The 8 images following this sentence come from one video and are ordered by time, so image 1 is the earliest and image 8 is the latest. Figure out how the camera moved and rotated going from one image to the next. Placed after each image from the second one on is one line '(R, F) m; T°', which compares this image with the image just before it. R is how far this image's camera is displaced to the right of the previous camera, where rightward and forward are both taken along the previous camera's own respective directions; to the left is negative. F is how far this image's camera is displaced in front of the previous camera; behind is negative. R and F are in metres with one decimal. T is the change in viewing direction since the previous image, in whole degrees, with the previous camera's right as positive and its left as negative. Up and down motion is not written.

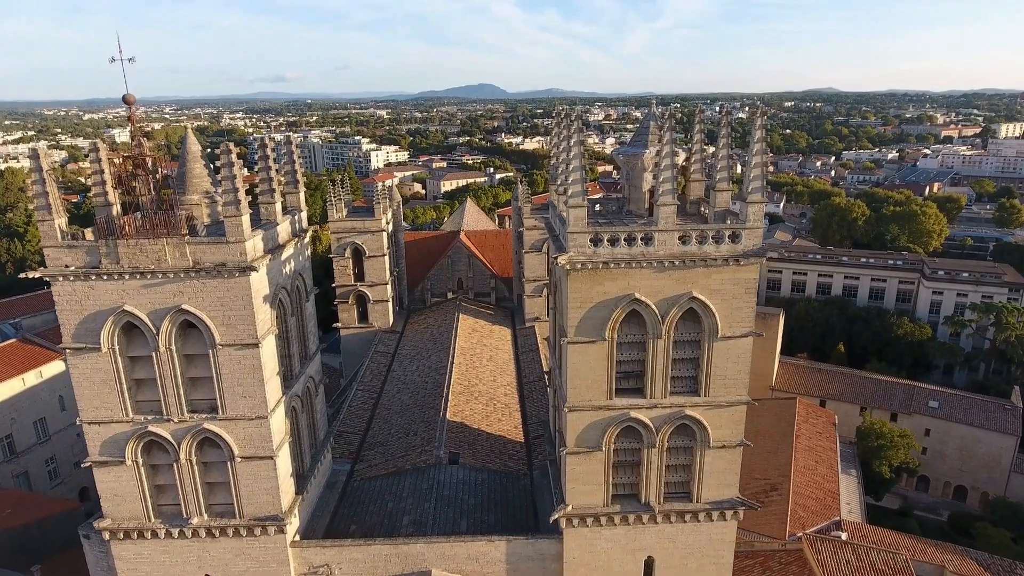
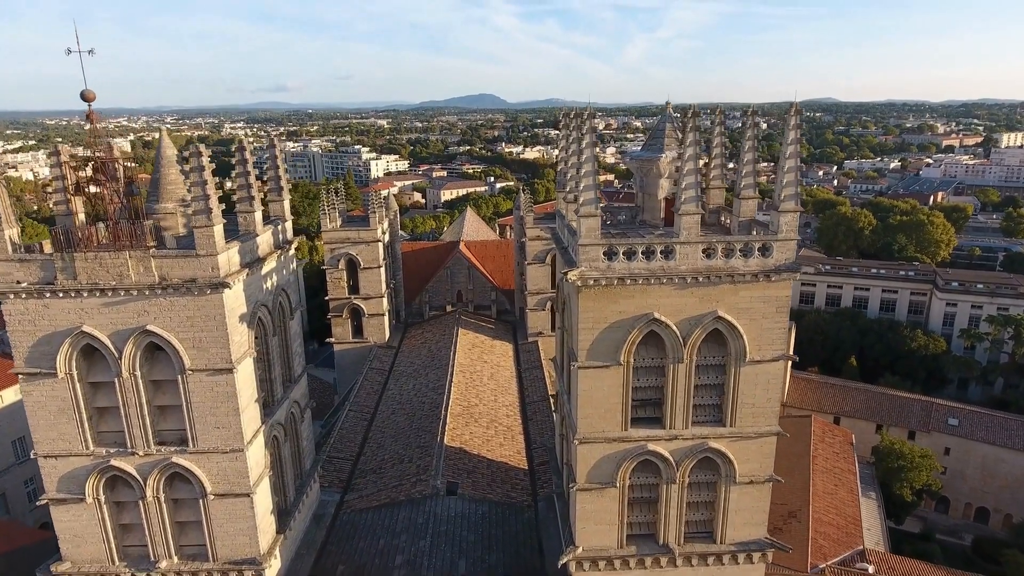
(-0.1, +1.3) m; 0°
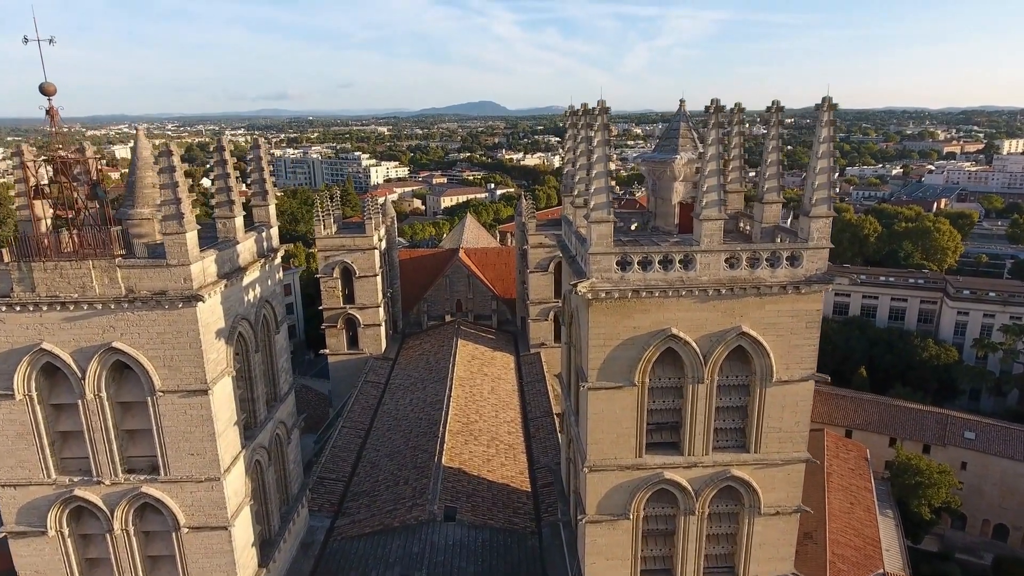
(0.0, +1.0) m; 0°
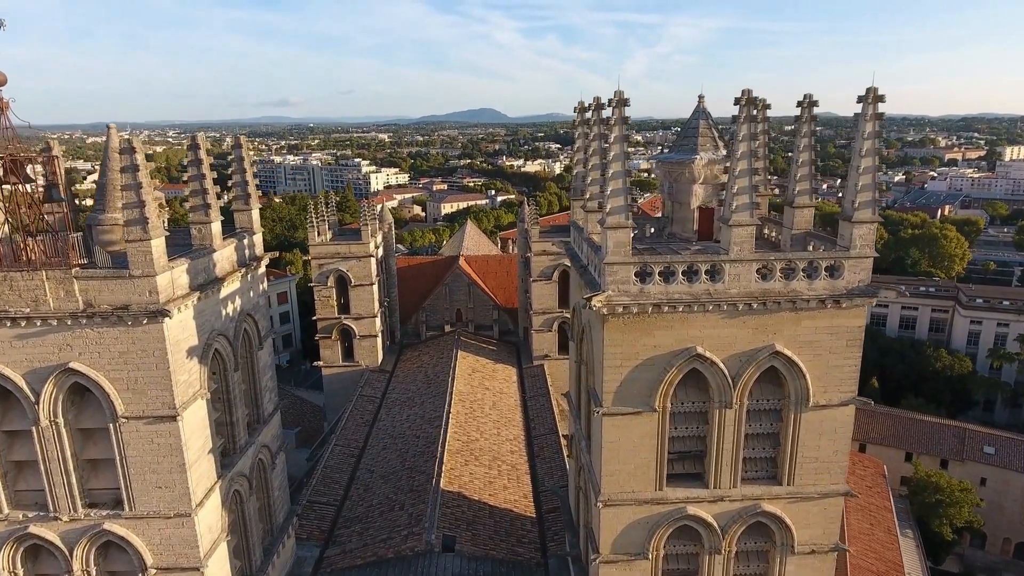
(-0.1, +1.1) m; 0°
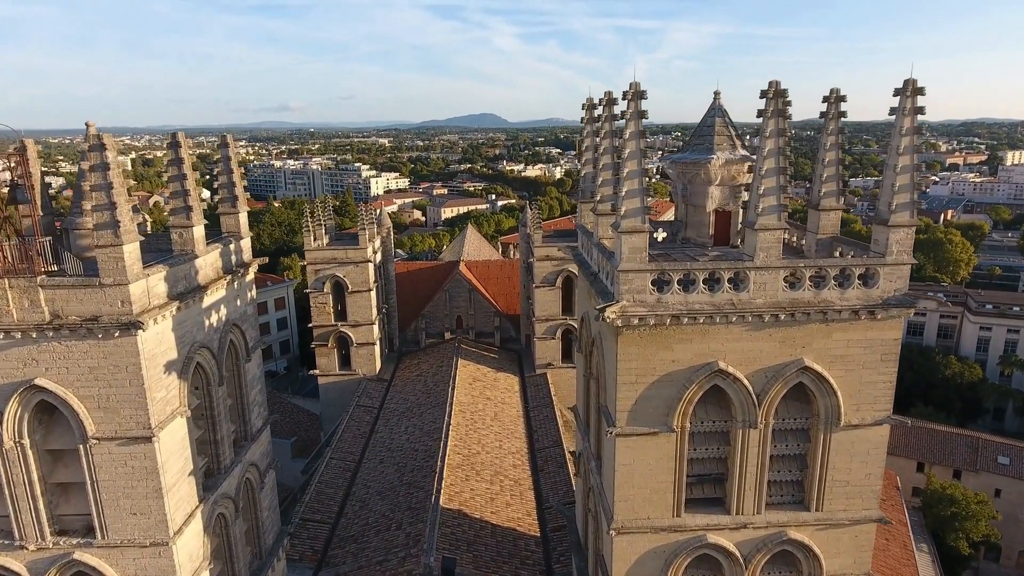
(-0.1, +0.7) m; 0°
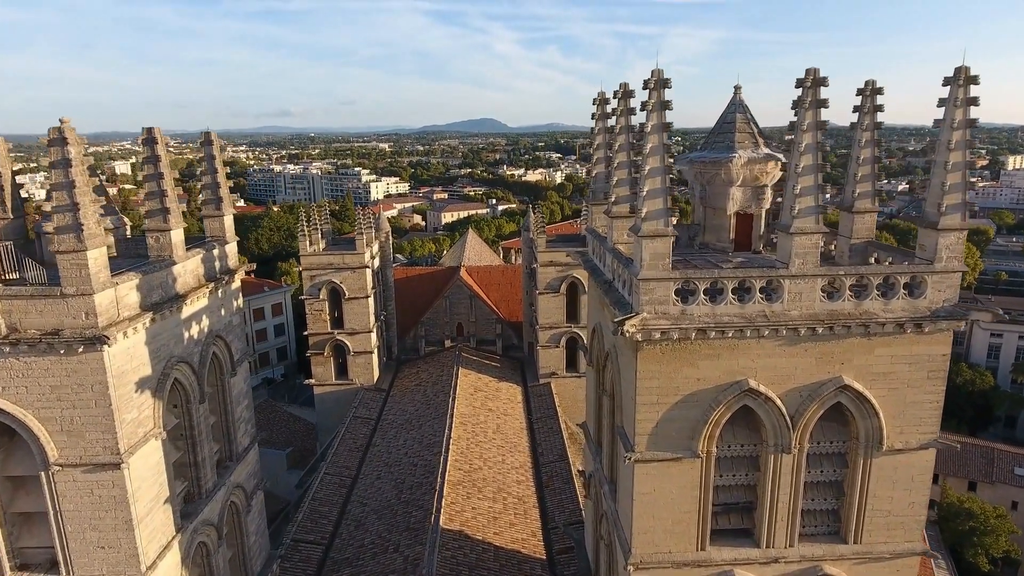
(-0.1, +0.8) m; 0°
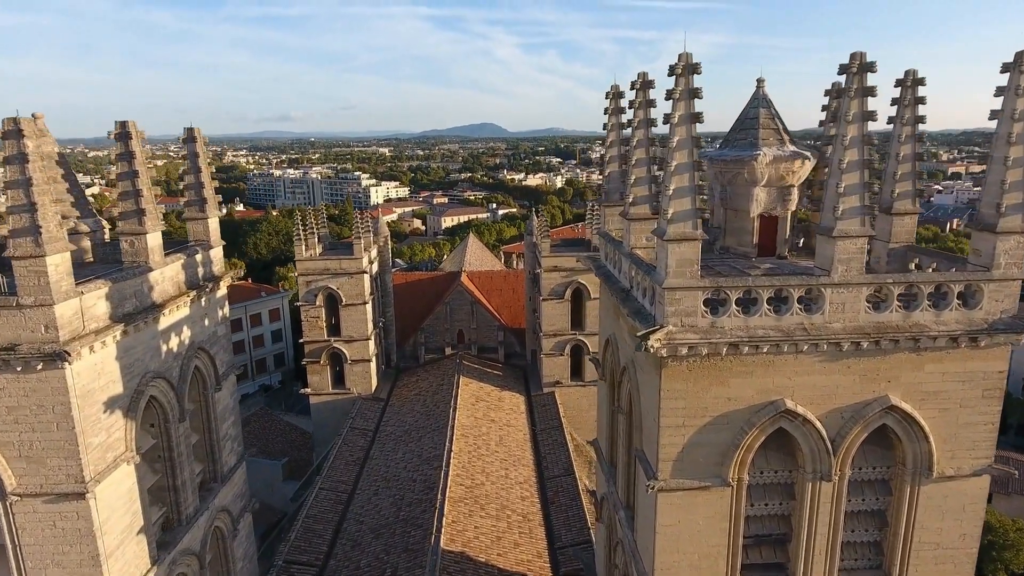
(-0.1, +0.7) m; 0°
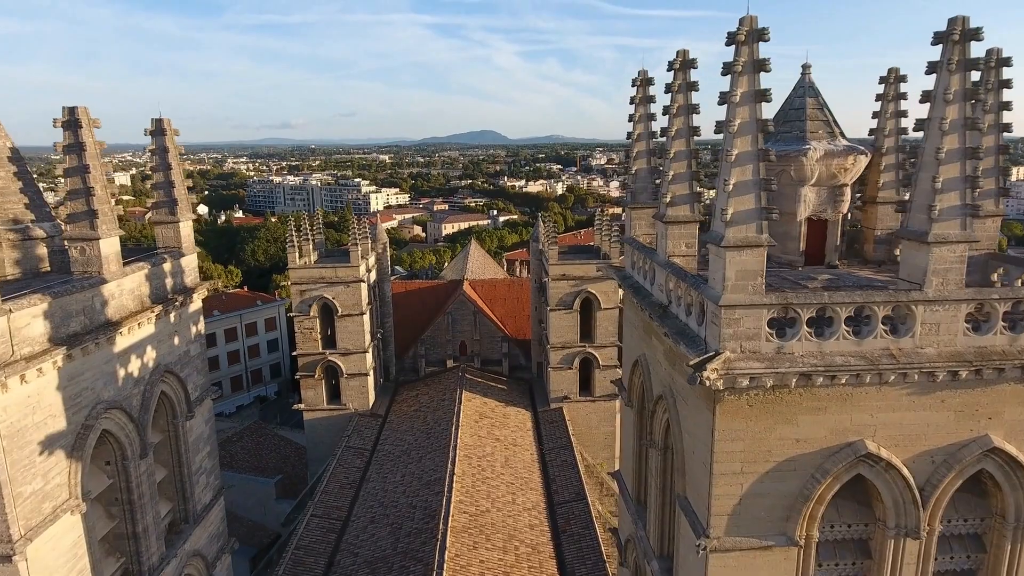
(-0.2, +1.2) m; 0°
